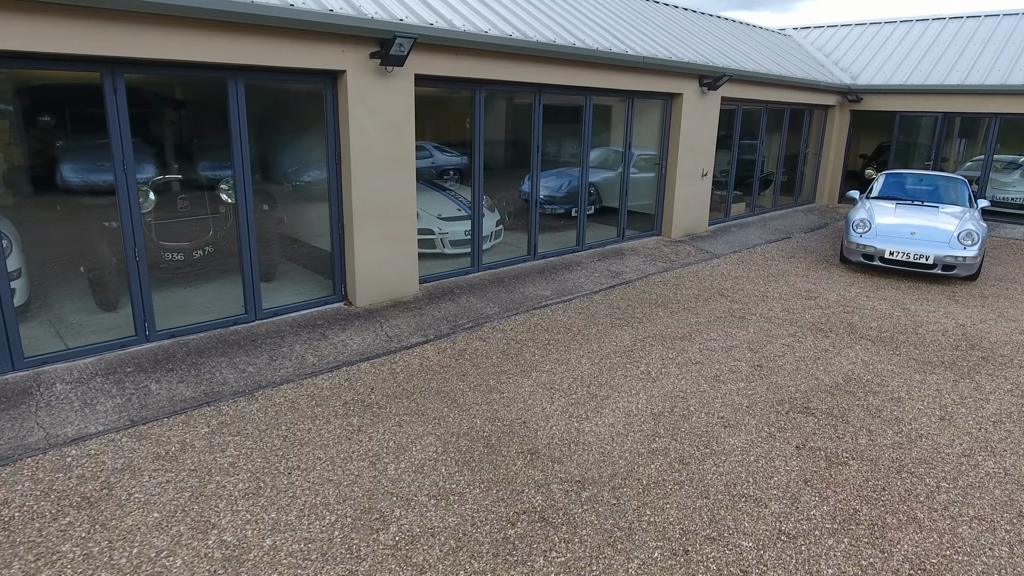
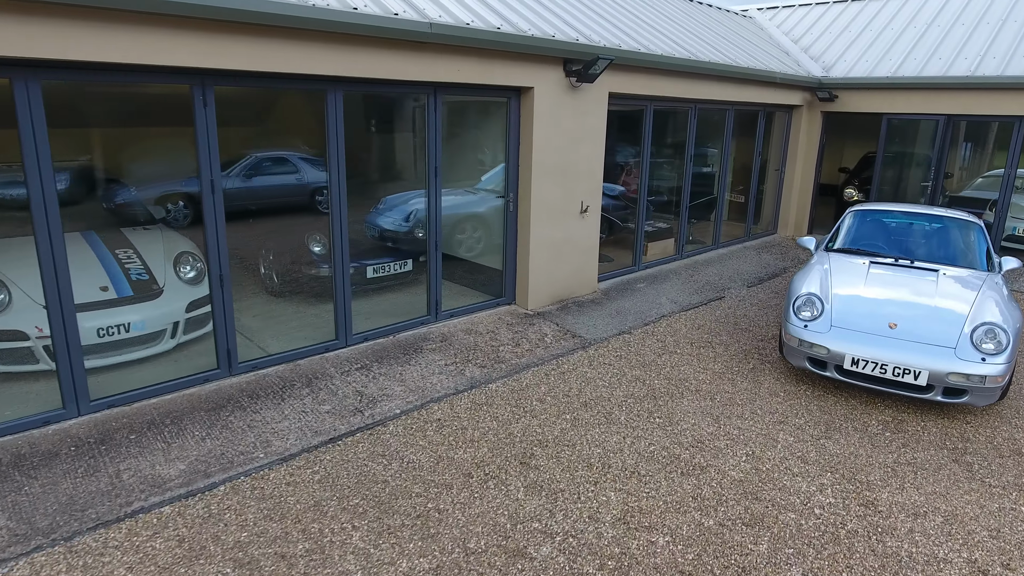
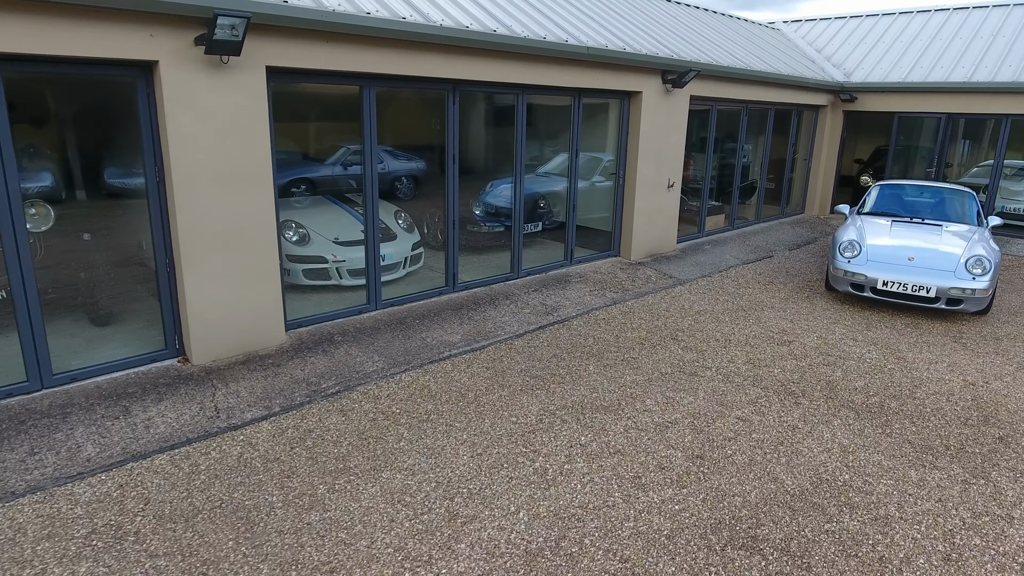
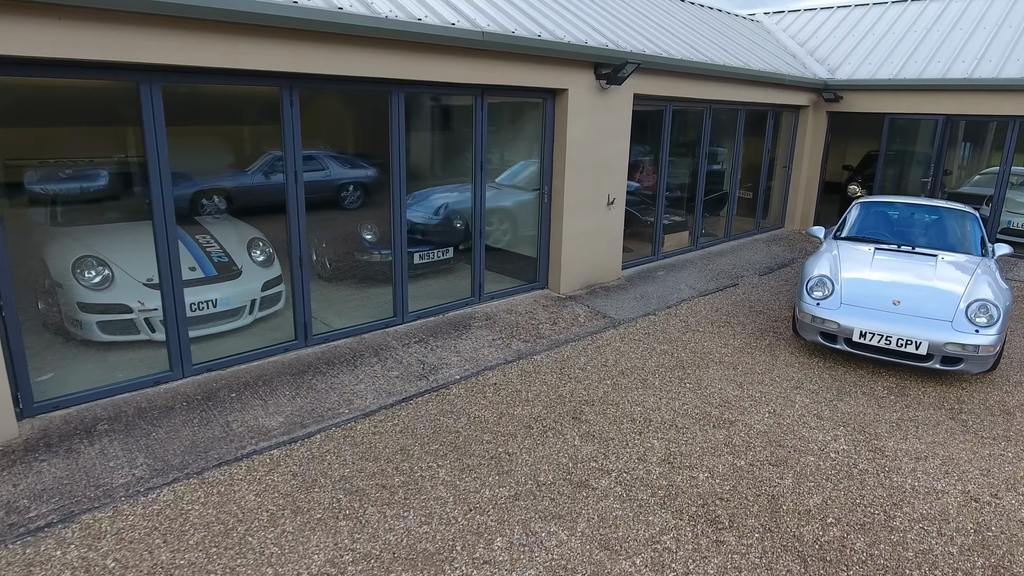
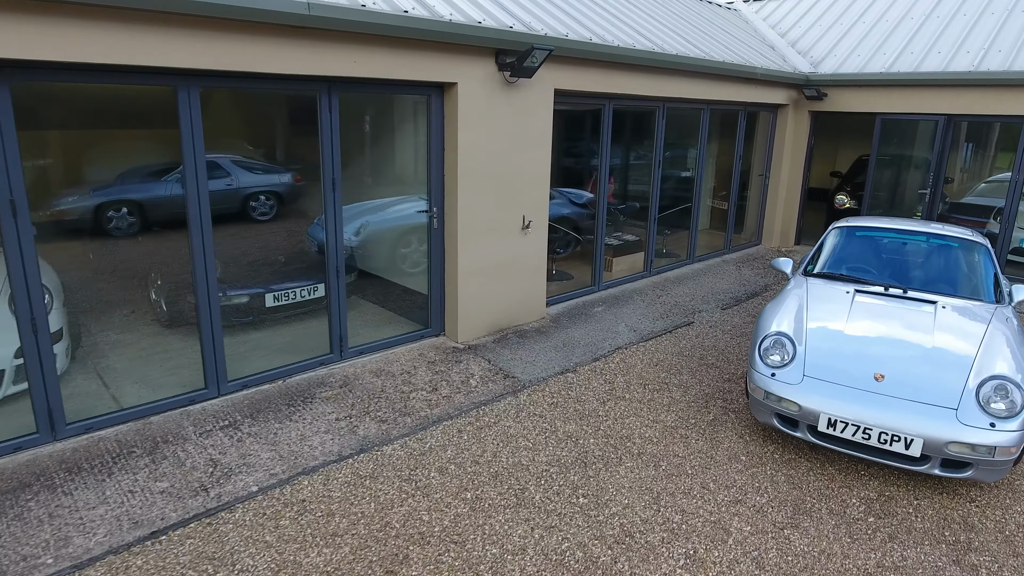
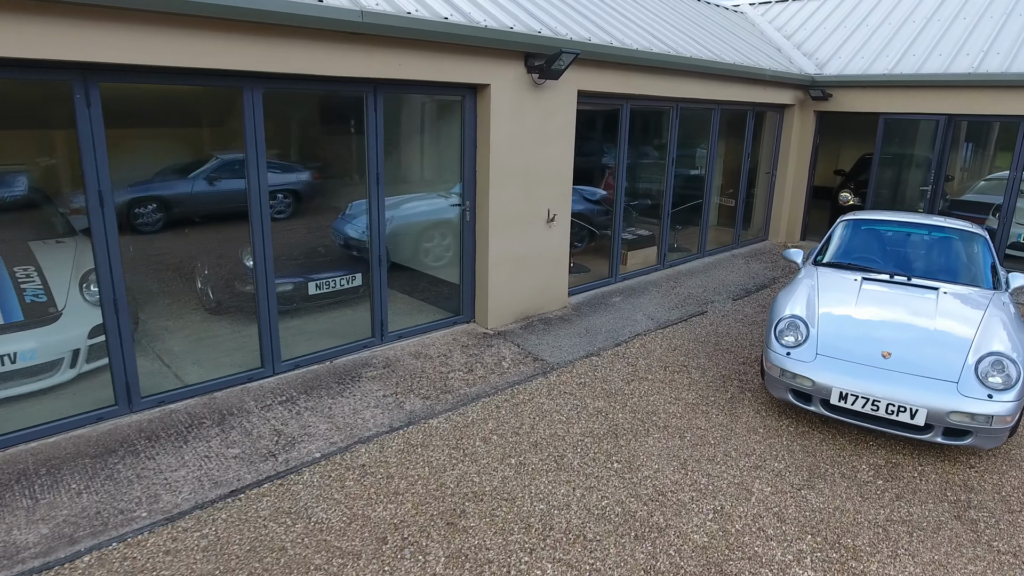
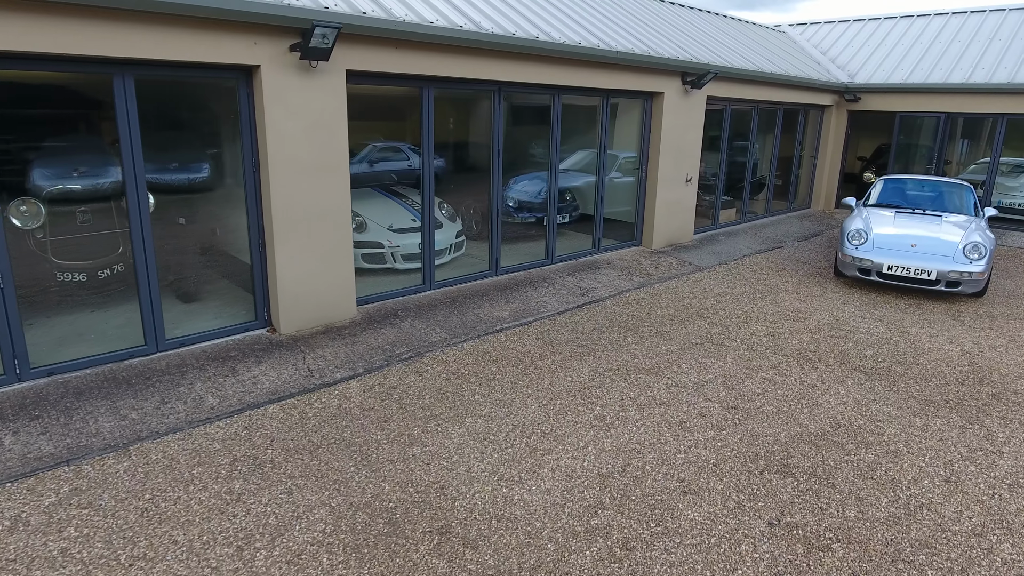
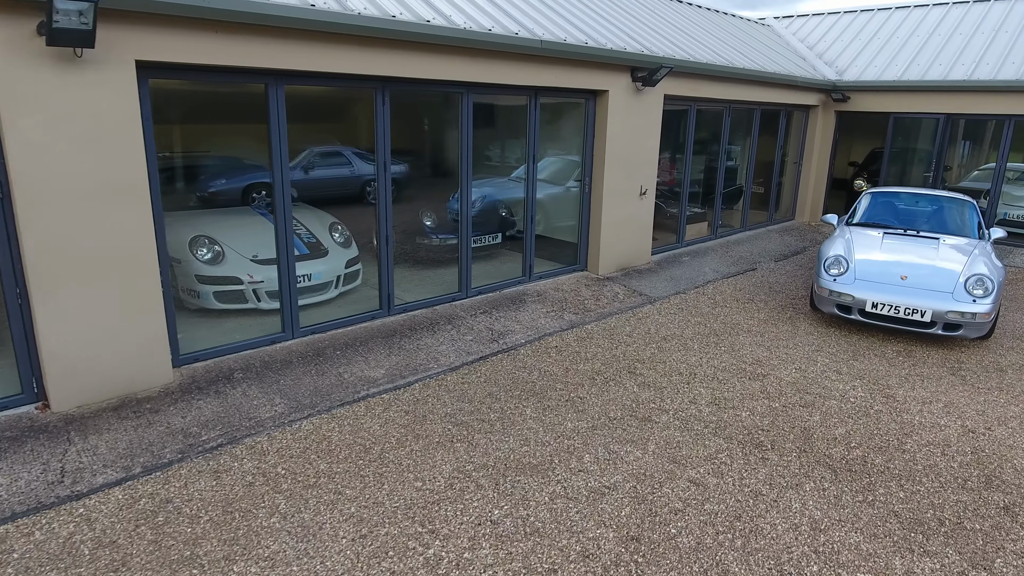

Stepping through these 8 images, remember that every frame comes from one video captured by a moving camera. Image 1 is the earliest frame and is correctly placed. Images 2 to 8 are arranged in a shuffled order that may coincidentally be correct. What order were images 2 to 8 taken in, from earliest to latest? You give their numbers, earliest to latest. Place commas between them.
7, 3, 8, 4, 2, 6, 5
